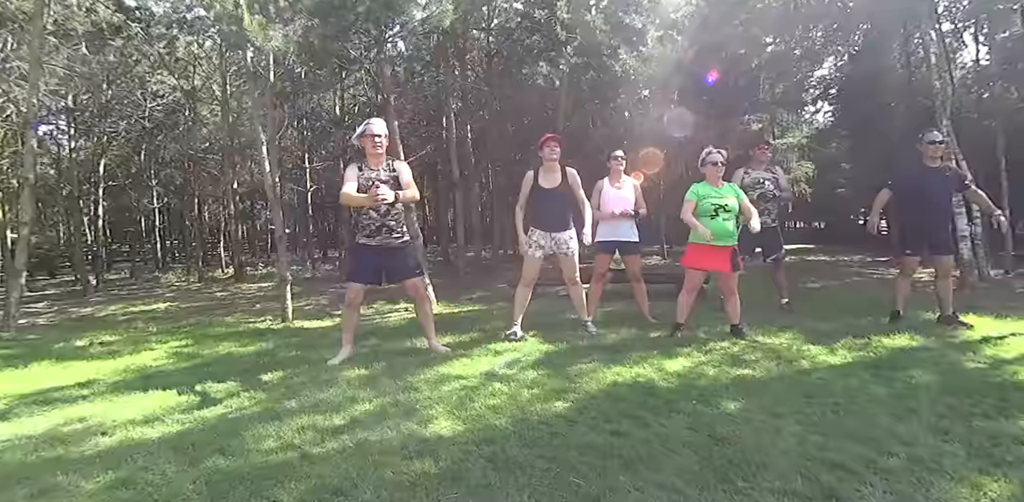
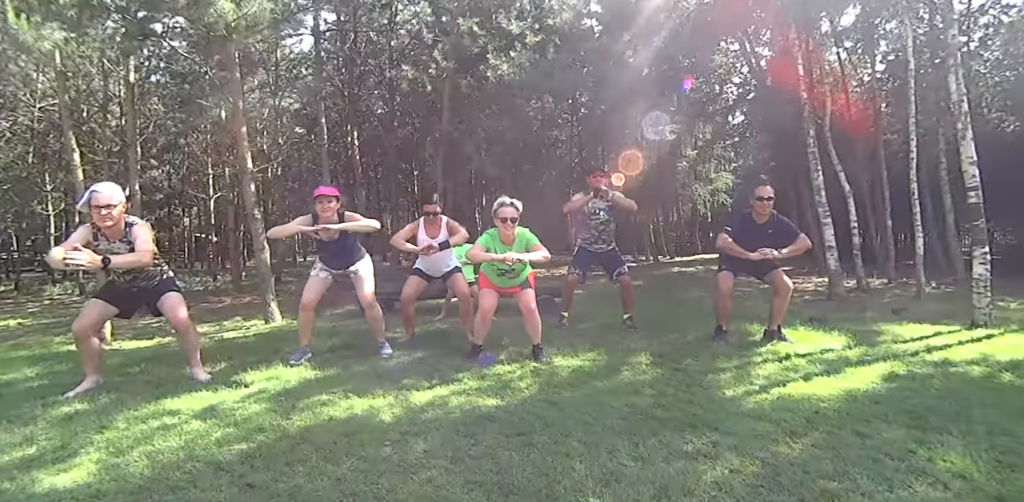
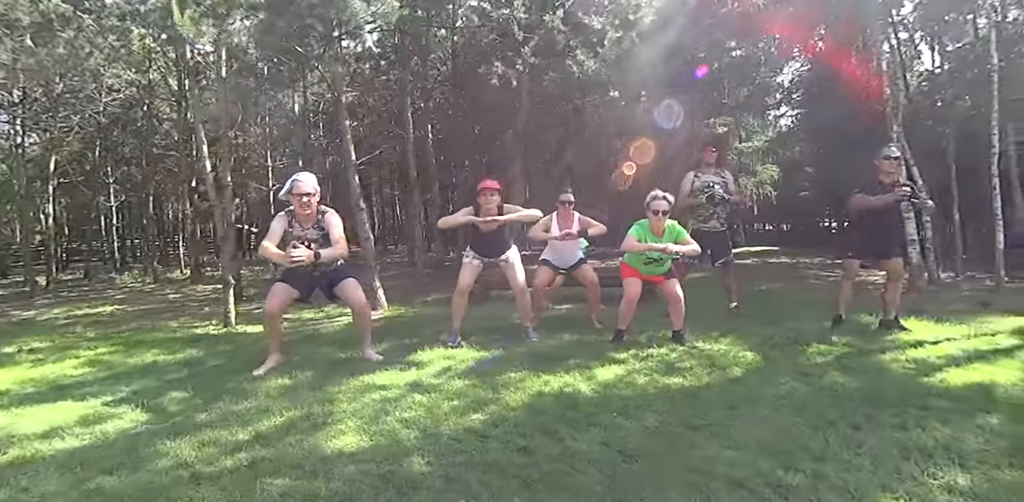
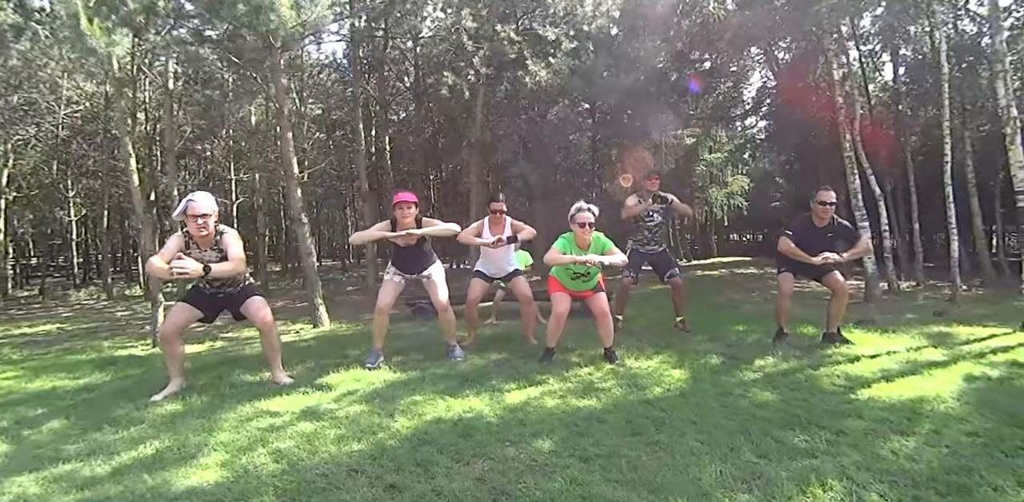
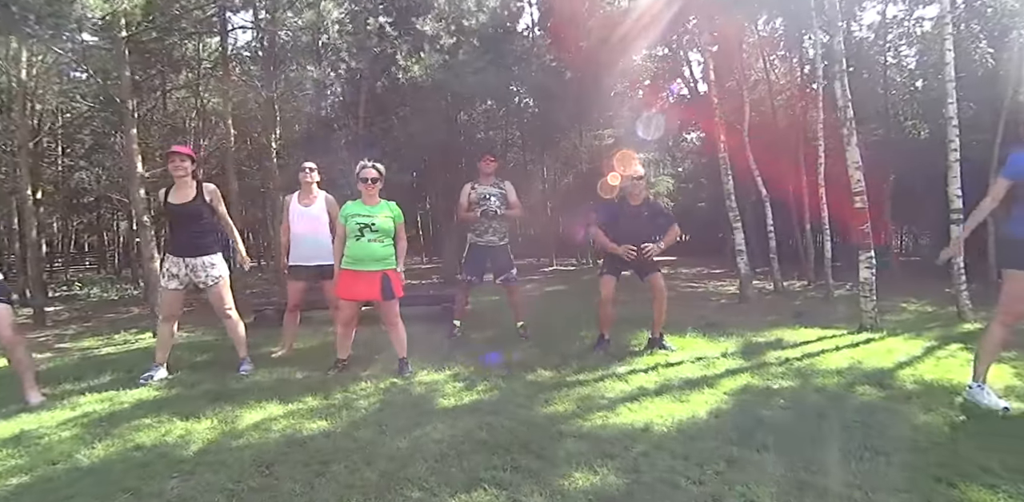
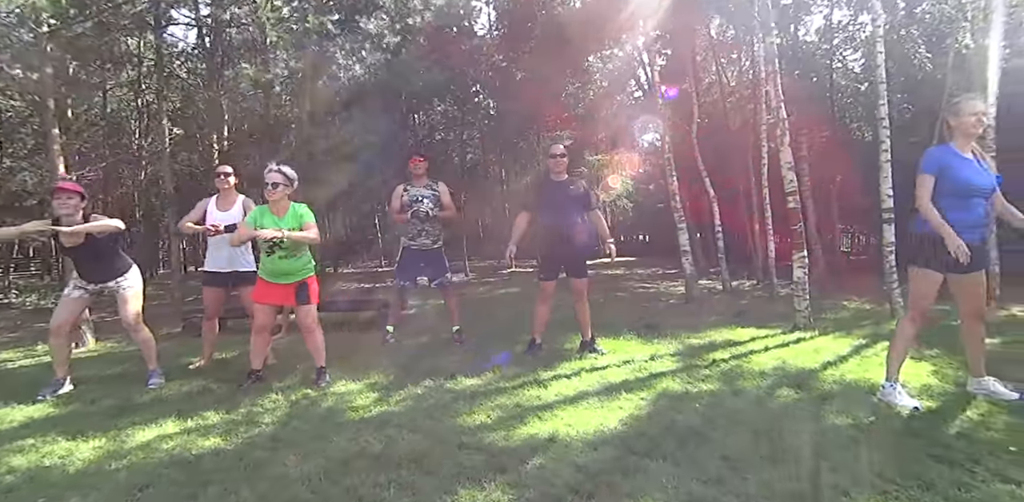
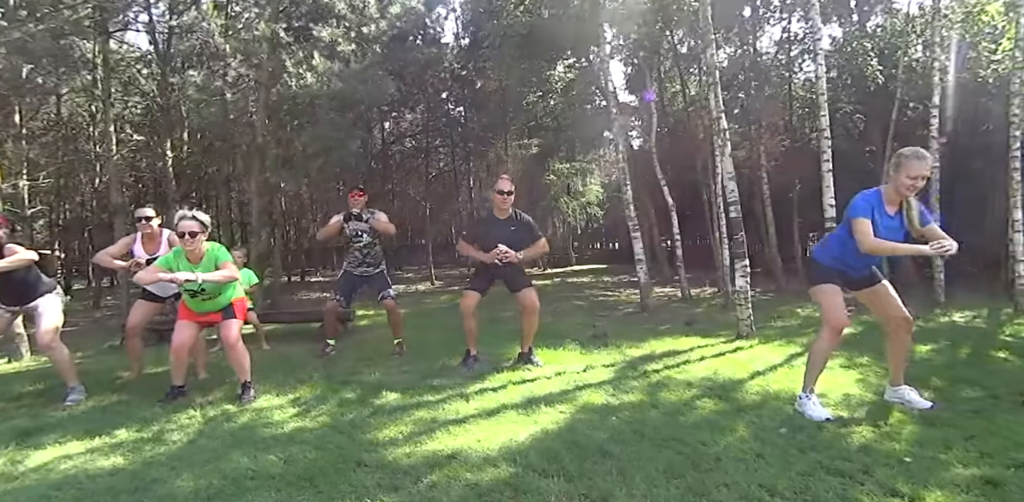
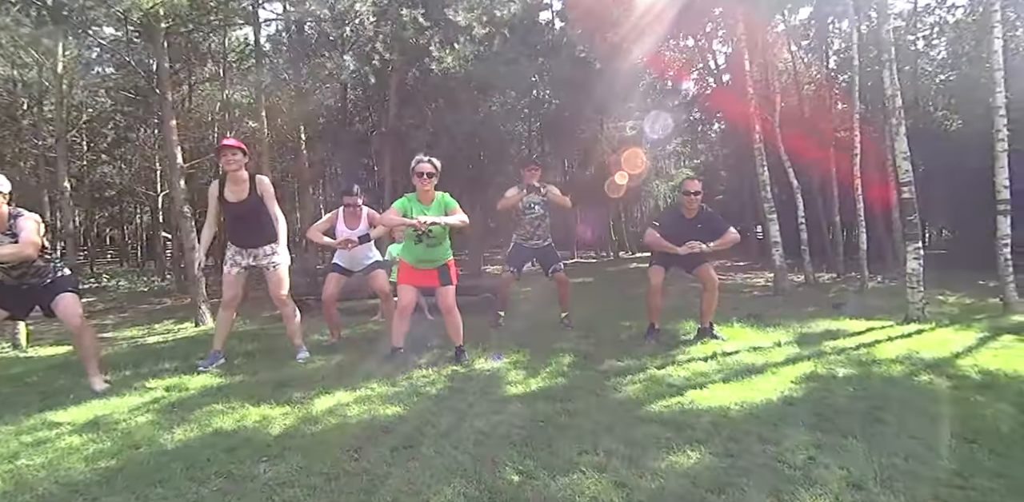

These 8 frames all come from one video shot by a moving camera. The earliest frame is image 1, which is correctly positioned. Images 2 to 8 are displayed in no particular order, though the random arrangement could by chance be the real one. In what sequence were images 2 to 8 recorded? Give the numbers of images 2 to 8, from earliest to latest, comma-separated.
3, 4, 2, 8, 5, 6, 7
